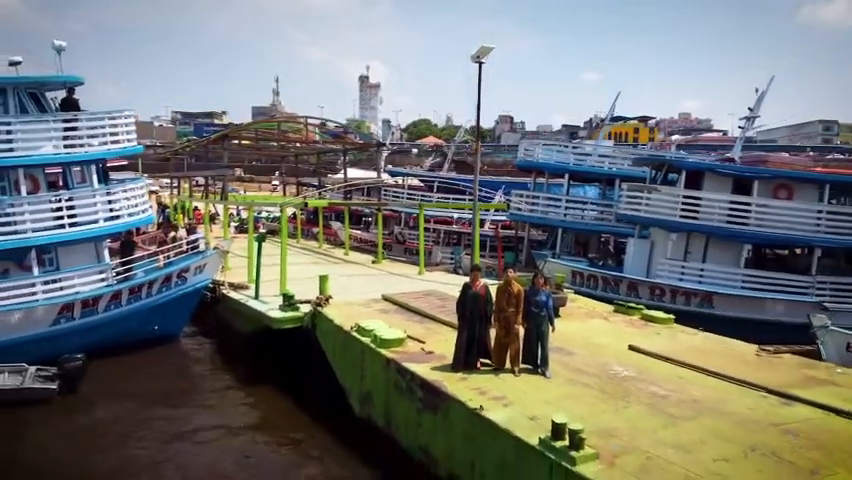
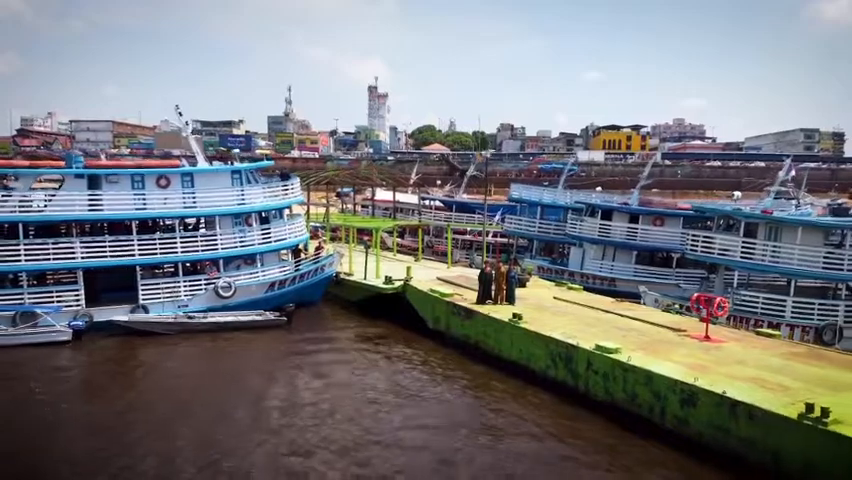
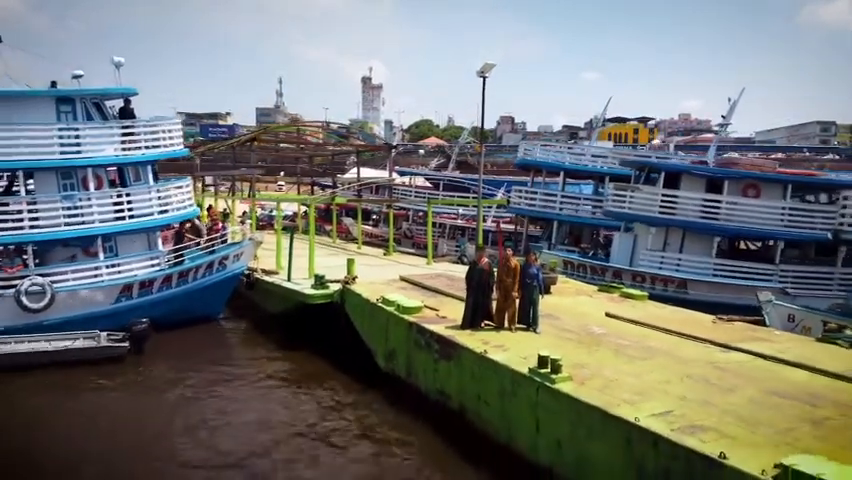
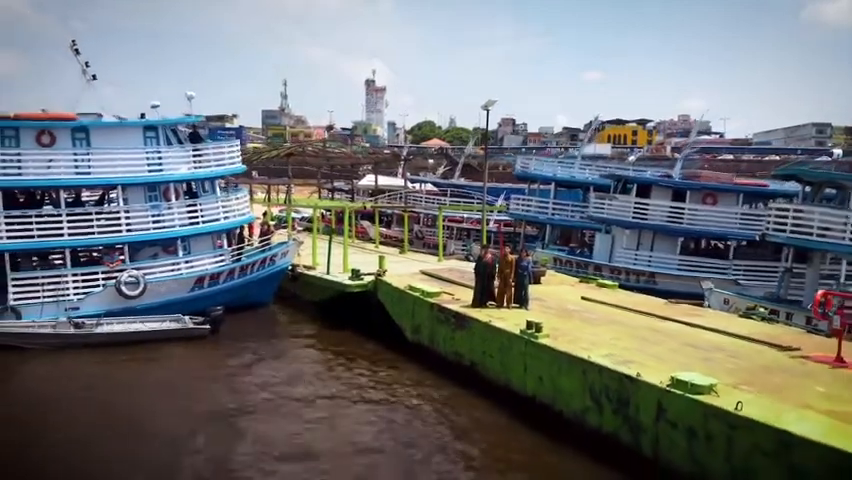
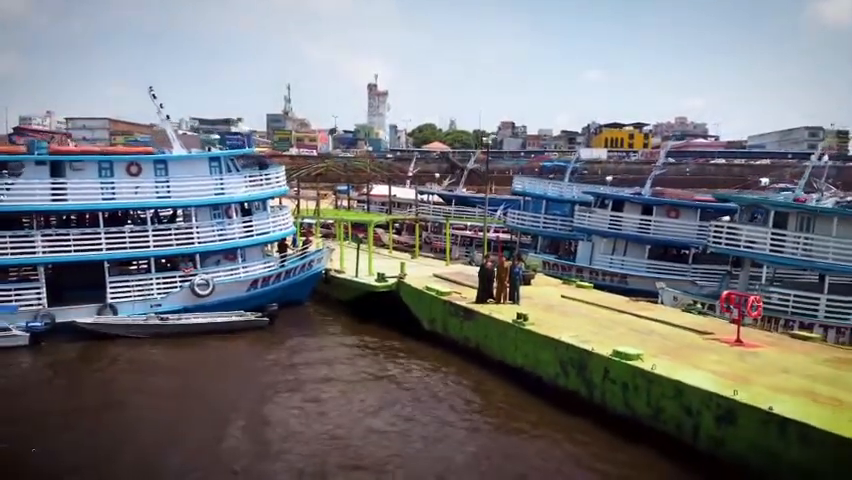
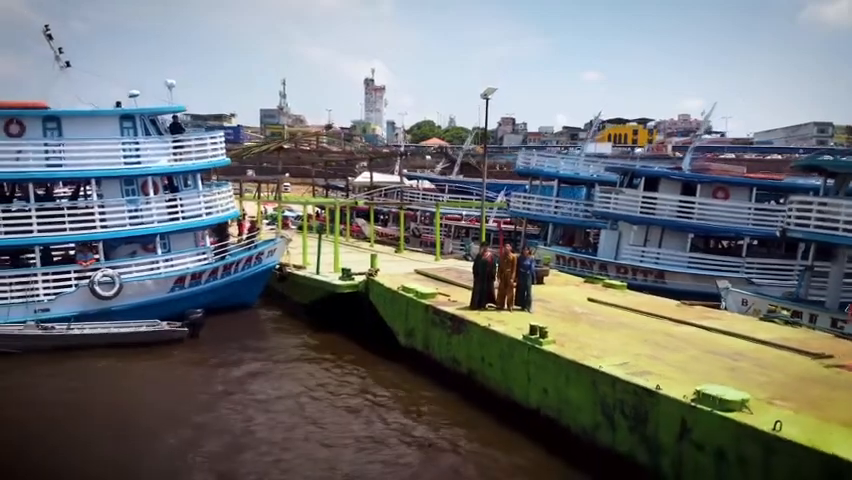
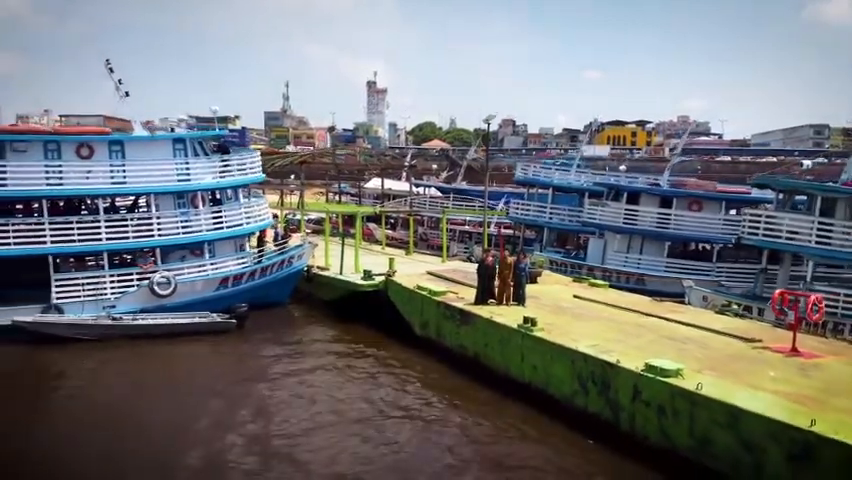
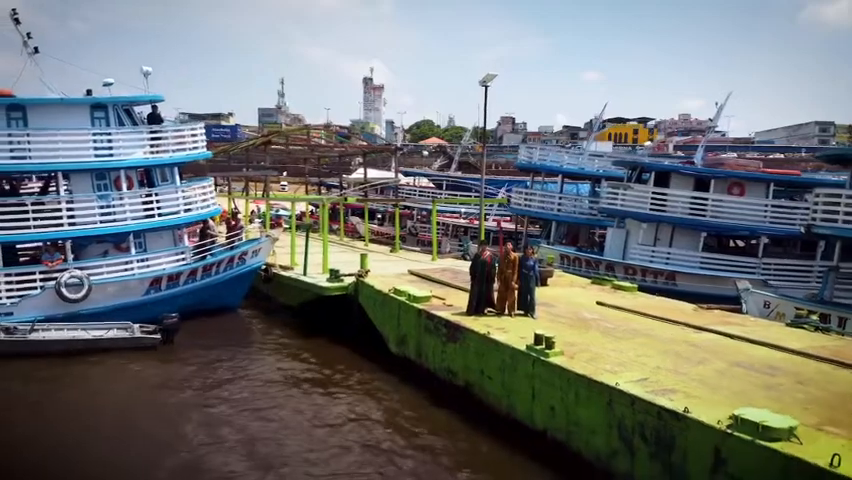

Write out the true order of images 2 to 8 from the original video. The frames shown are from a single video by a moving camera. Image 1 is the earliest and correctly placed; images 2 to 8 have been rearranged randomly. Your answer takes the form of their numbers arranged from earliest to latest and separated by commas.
3, 8, 6, 4, 7, 5, 2
